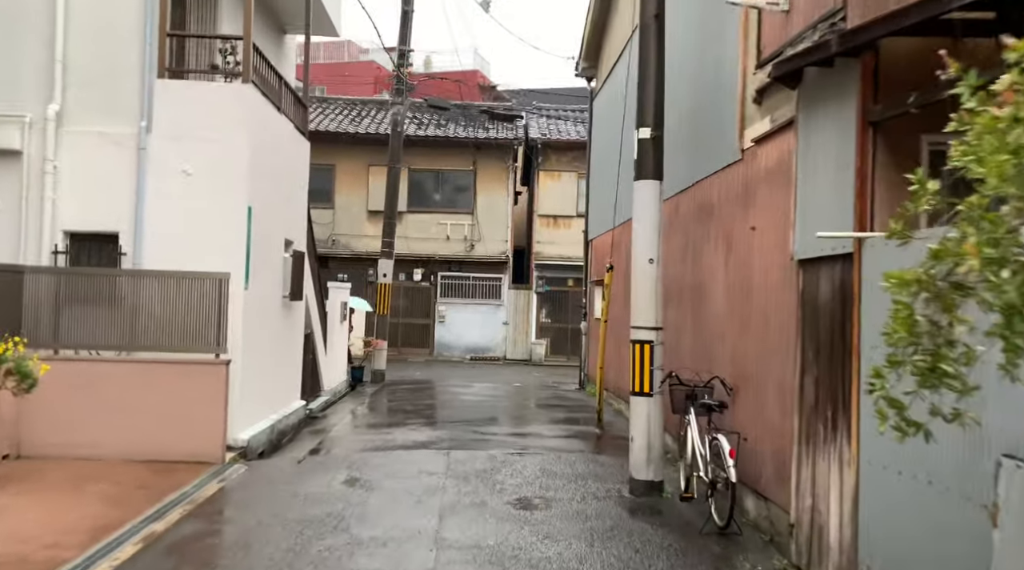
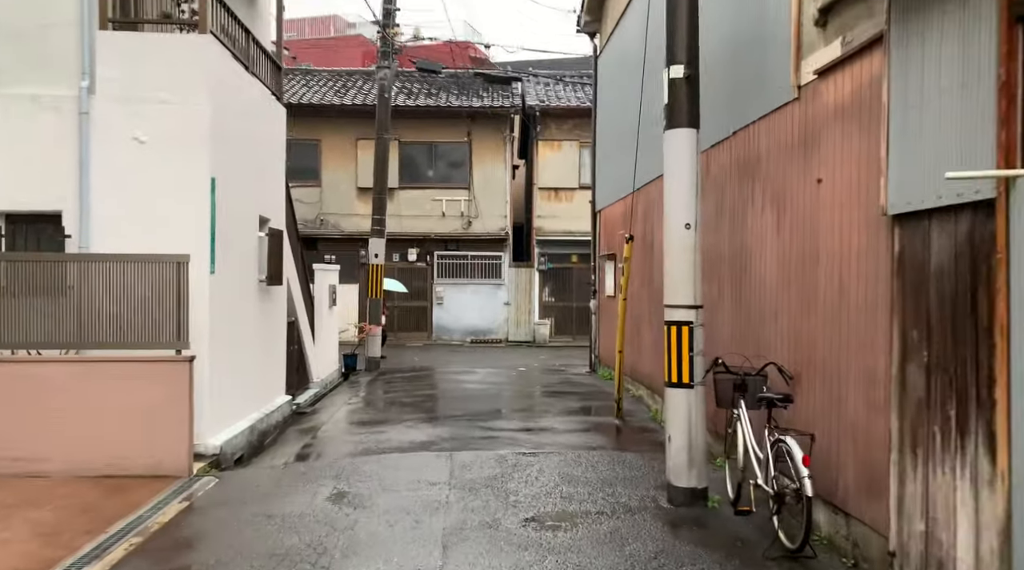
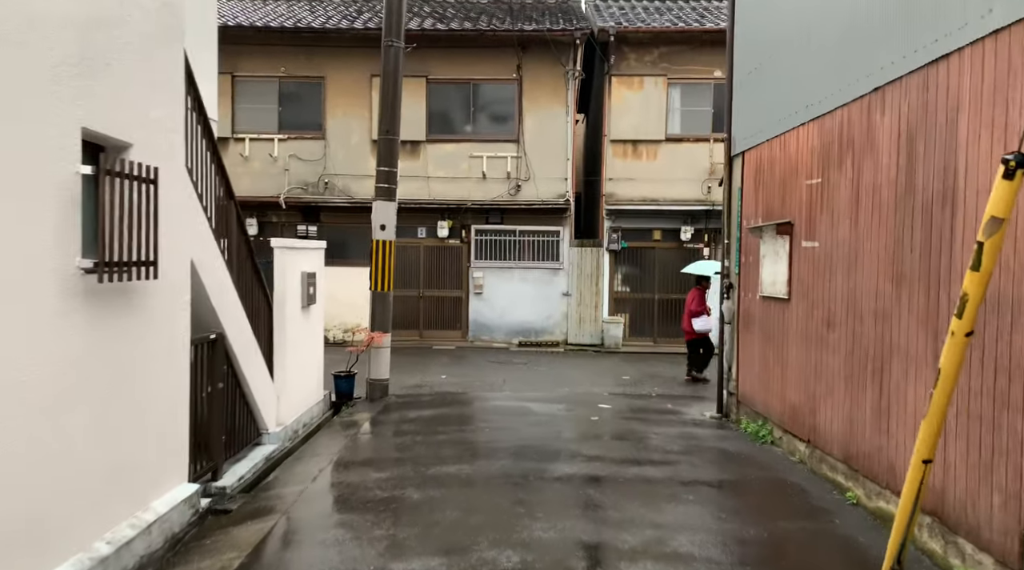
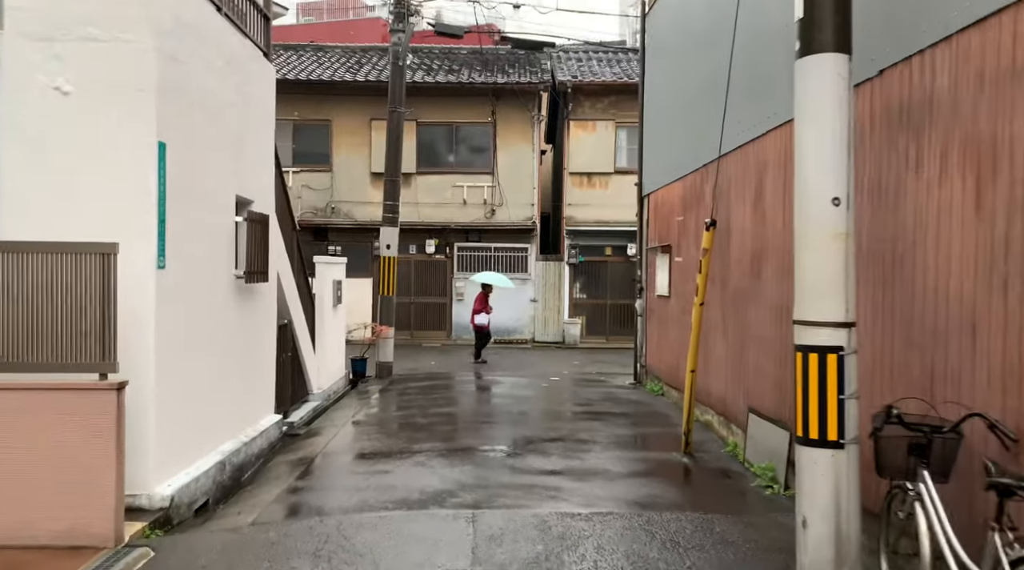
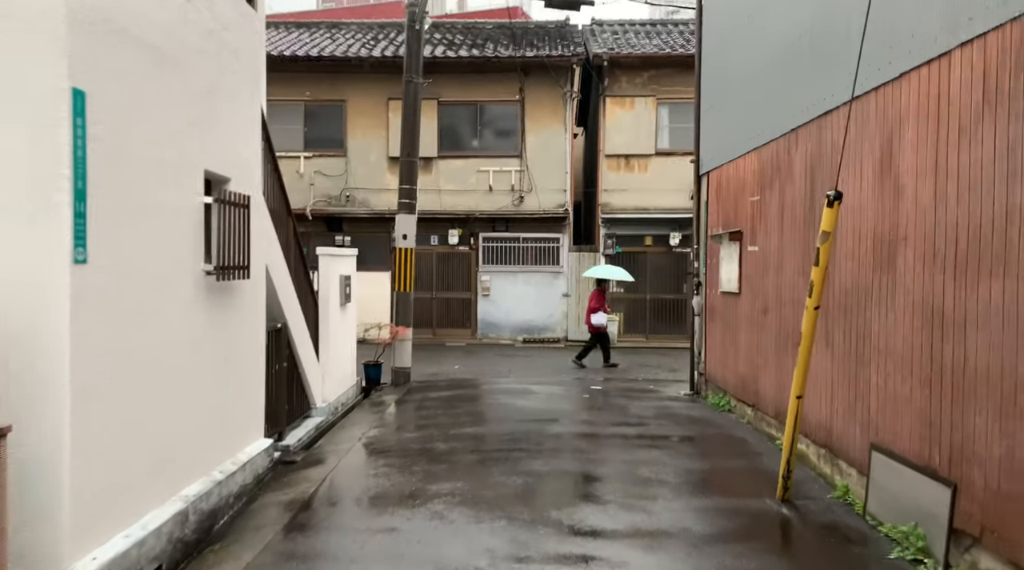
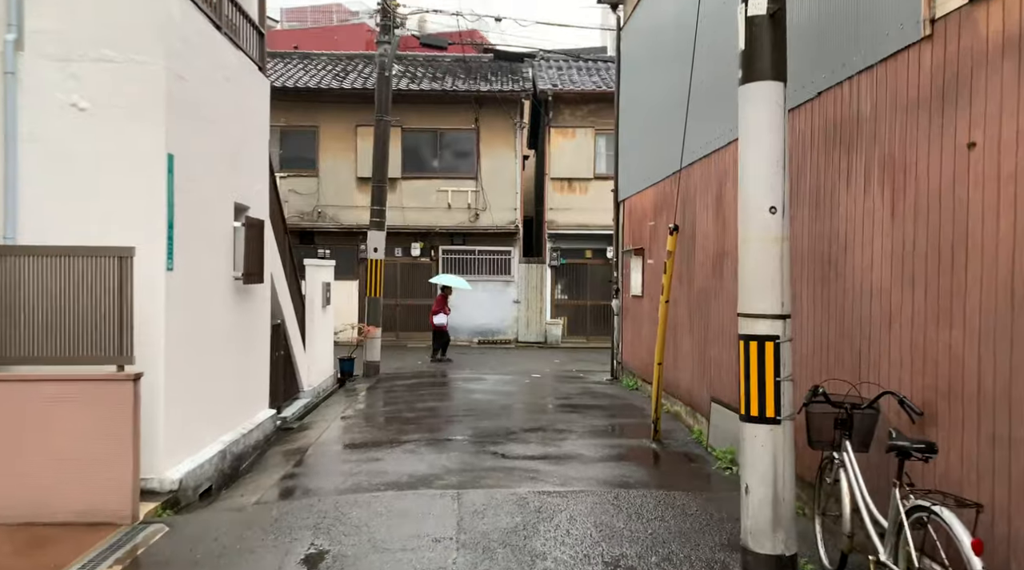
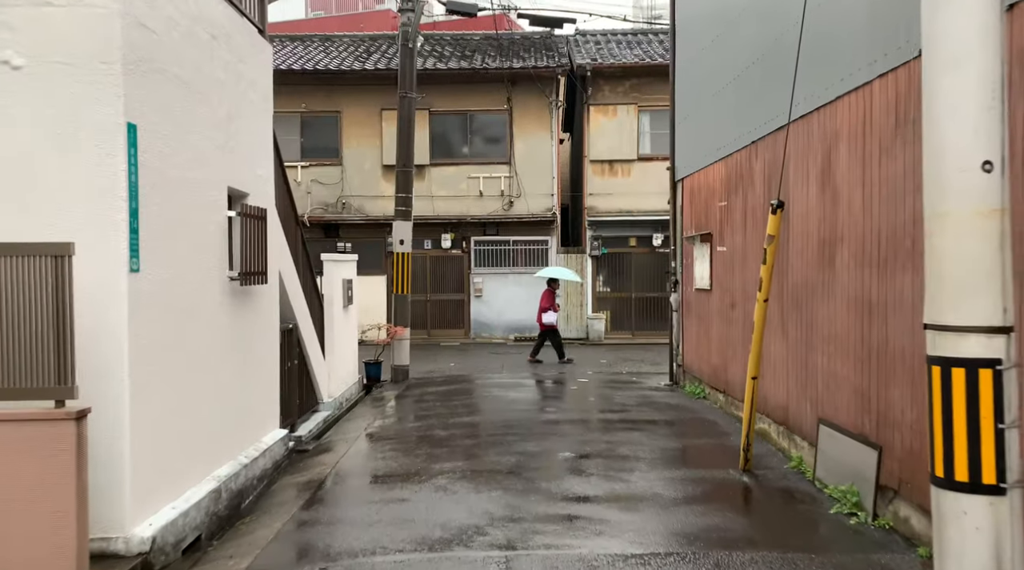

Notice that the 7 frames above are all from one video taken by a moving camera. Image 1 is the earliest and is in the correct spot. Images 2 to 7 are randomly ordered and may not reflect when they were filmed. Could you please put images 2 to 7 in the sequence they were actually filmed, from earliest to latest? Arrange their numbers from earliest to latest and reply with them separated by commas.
2, 6, 4, 7, 5, 3
